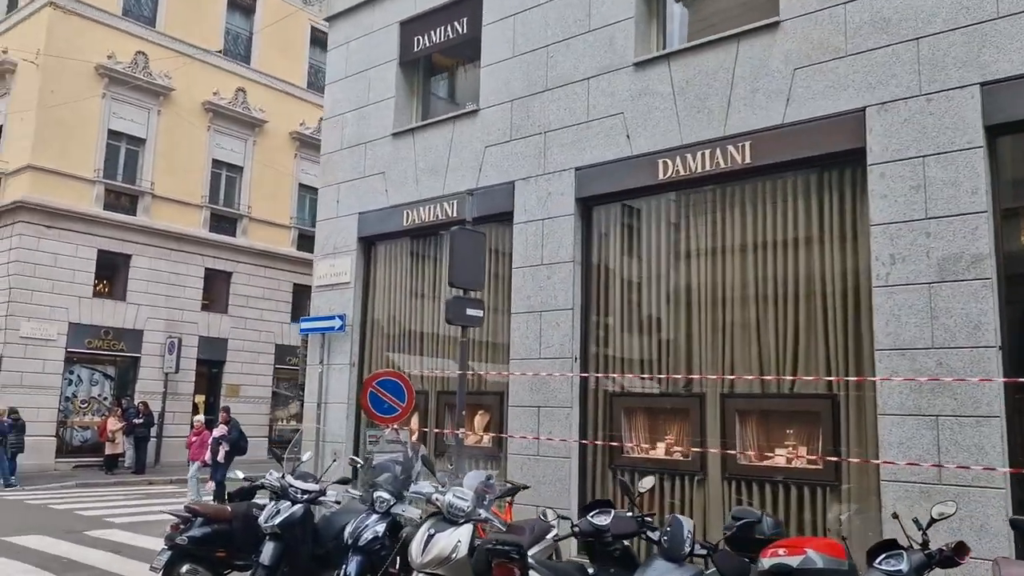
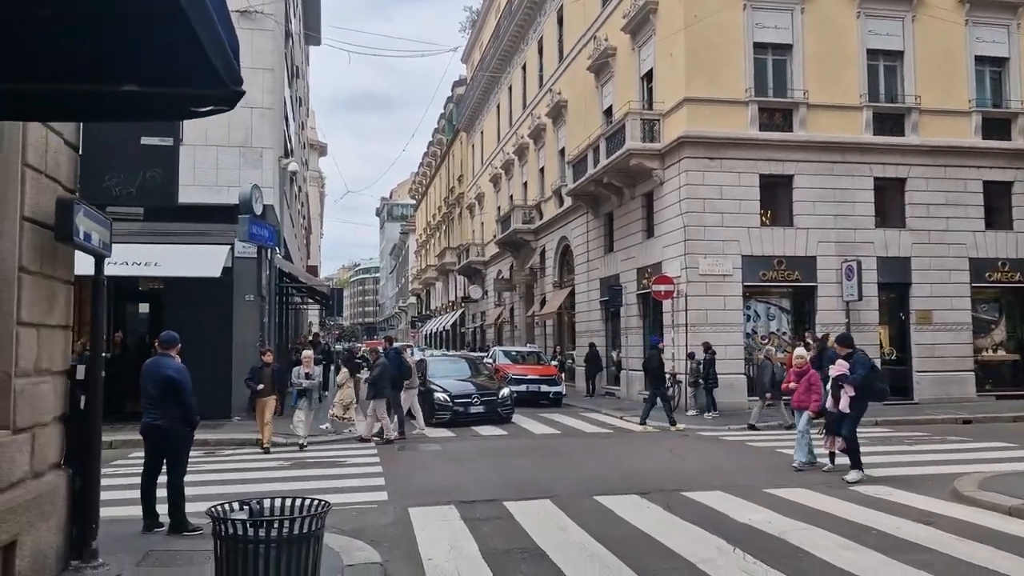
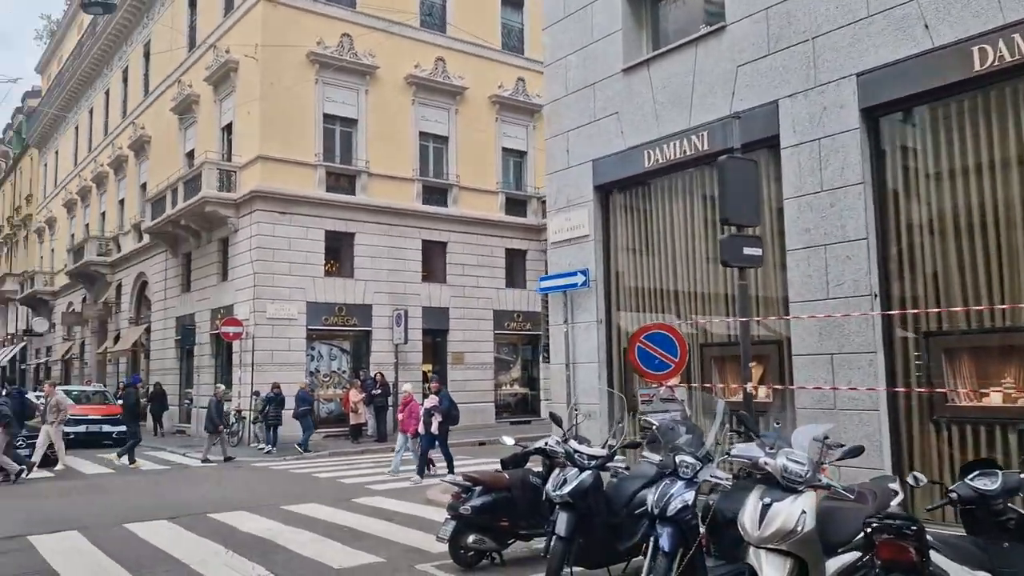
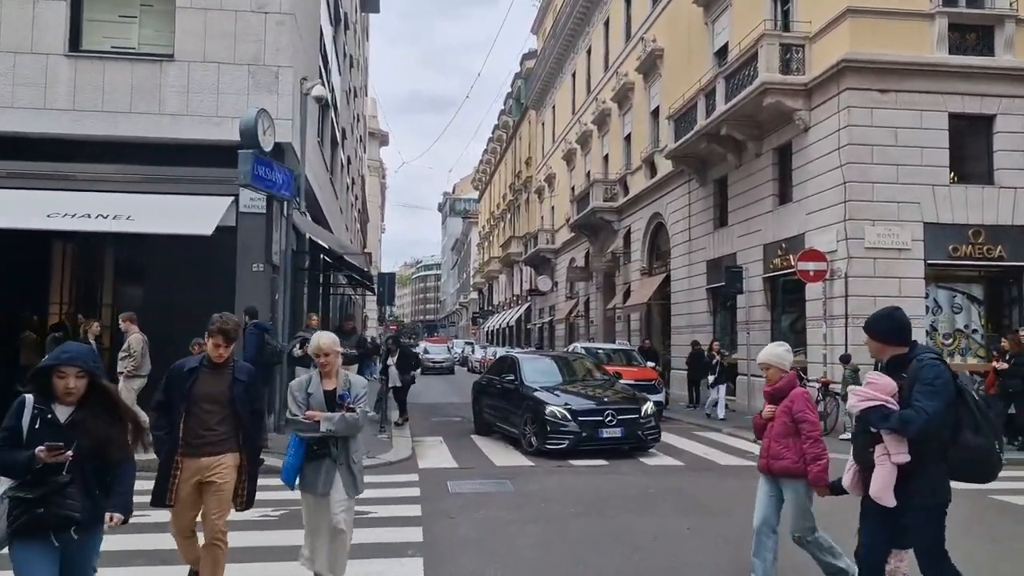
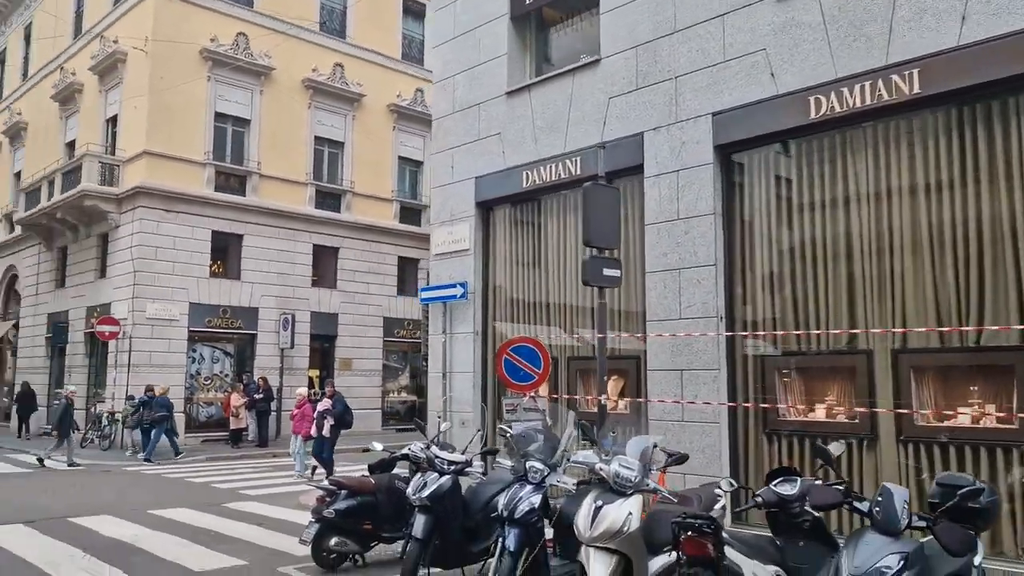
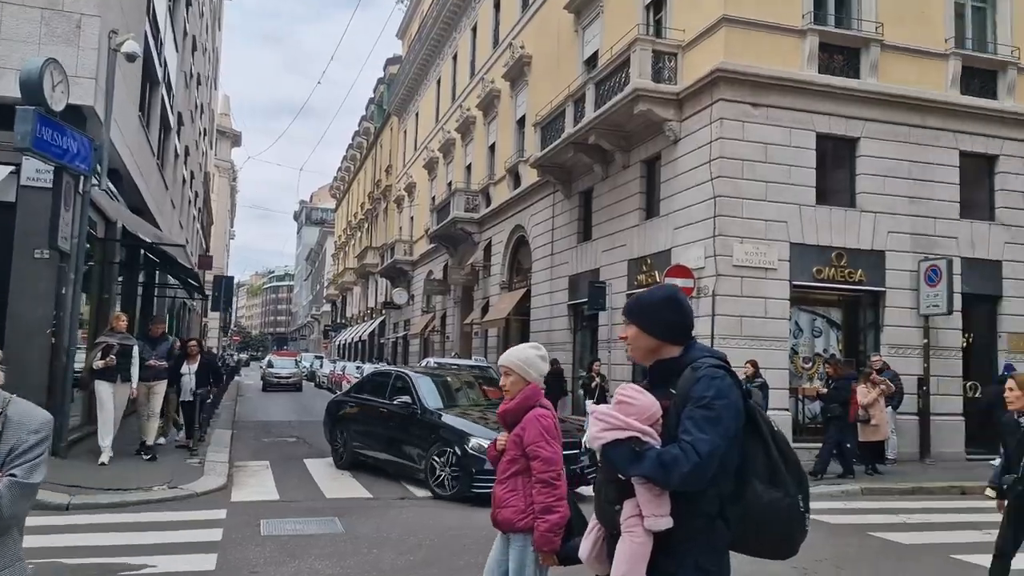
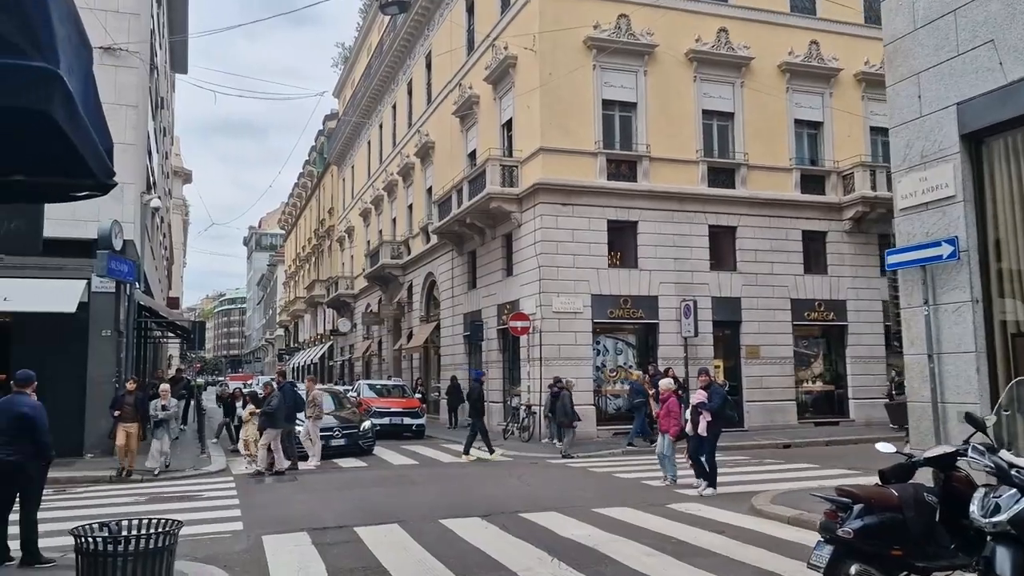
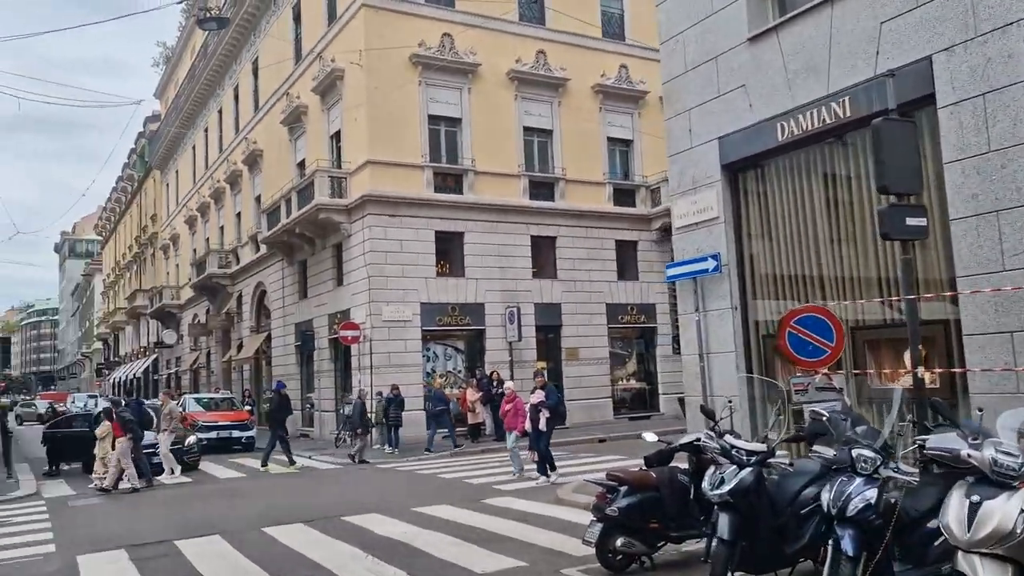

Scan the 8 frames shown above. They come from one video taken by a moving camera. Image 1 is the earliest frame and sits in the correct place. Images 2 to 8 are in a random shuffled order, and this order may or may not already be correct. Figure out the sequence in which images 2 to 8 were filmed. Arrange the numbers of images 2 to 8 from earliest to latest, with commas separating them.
5, 3, 8, 7, 2, 4, 6
